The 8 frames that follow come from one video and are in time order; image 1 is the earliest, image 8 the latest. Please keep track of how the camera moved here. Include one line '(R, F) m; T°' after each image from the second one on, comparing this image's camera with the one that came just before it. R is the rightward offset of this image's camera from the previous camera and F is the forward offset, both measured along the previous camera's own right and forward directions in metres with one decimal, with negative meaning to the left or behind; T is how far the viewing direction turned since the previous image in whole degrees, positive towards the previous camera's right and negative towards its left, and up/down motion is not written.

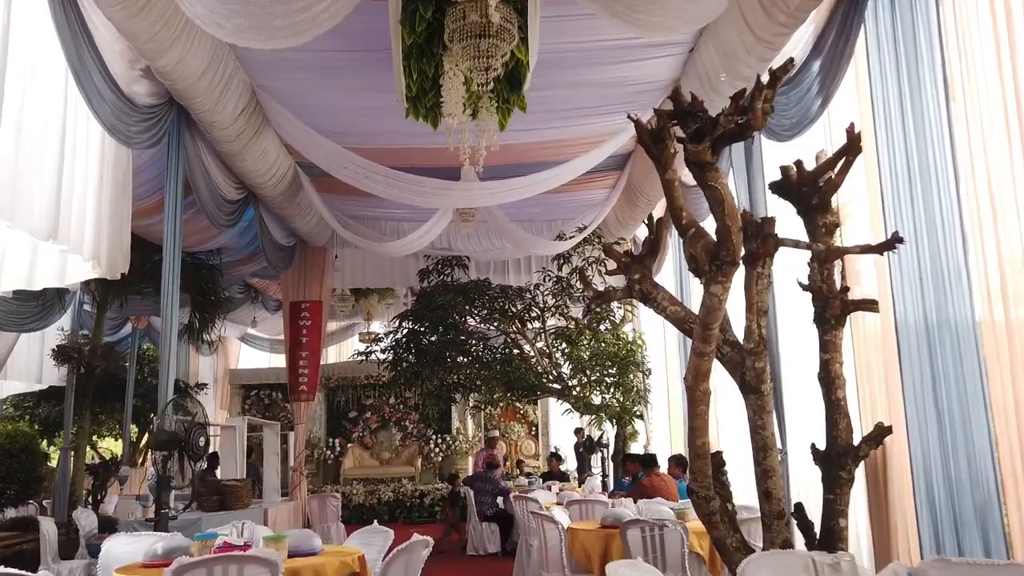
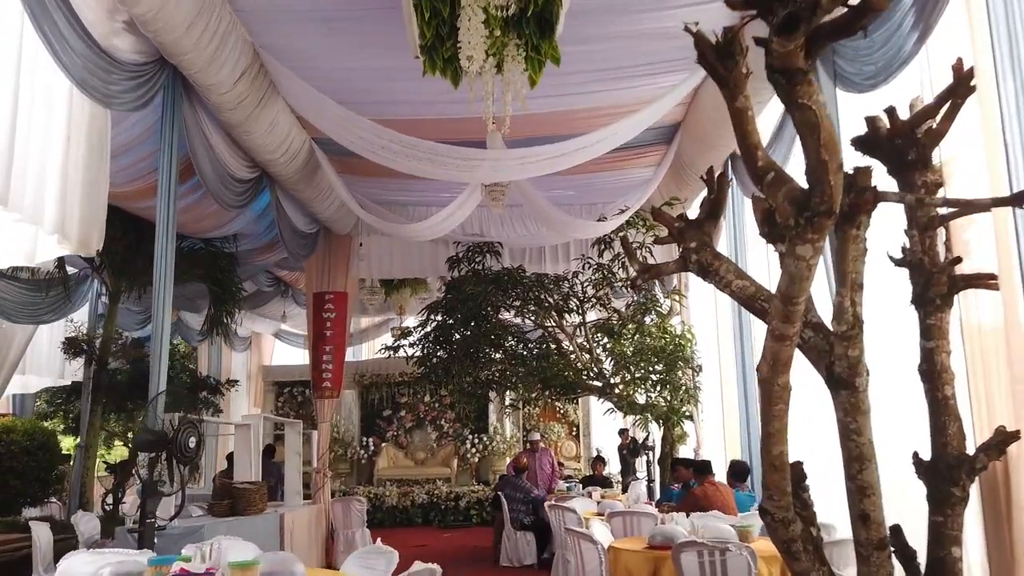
(+0.1, +0.6) m; -3°
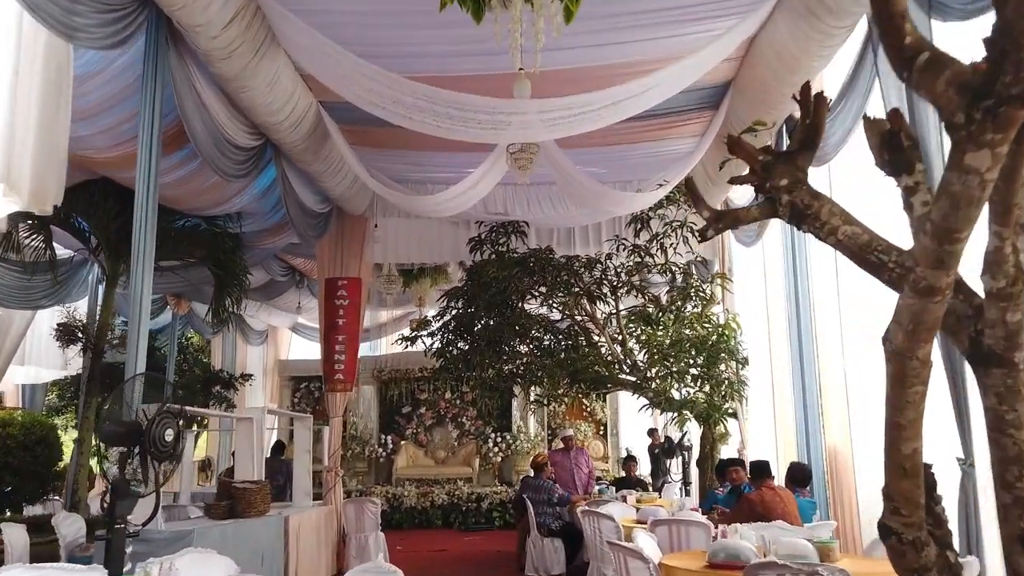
(0.0, +0.6) m; -2°
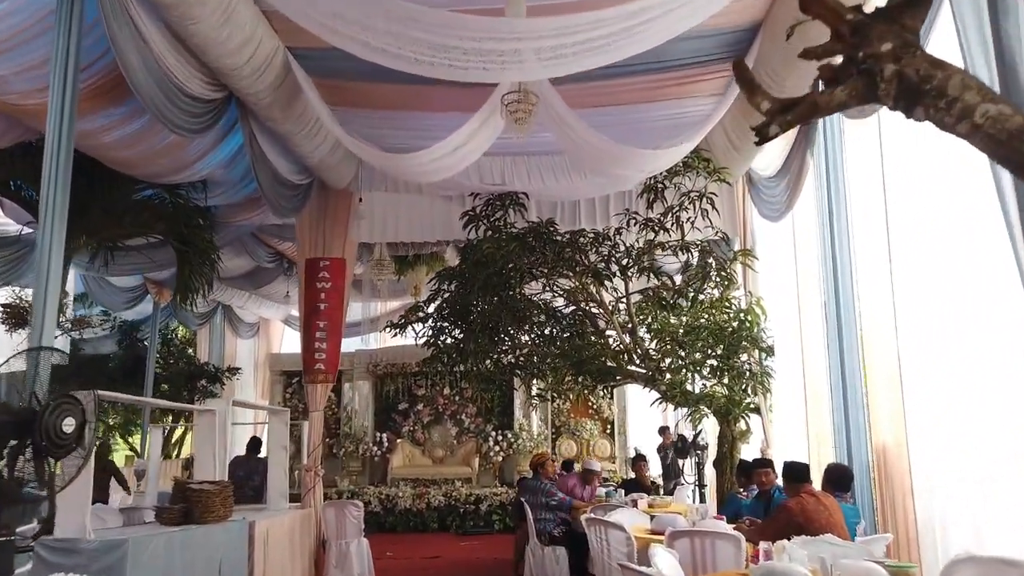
(+0.1, +0.7) m; 0°
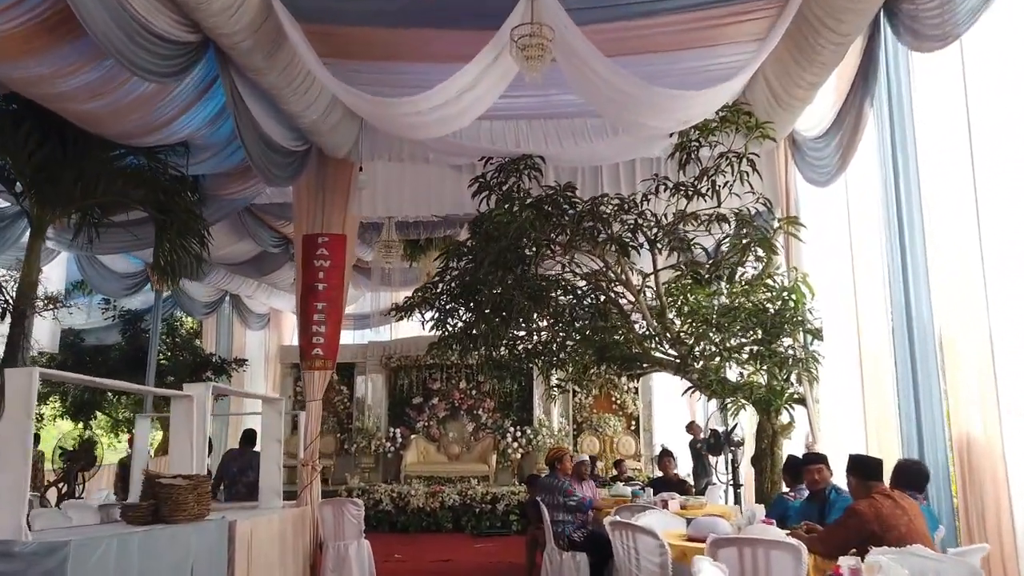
(+0.1, +0.6) m; -2°
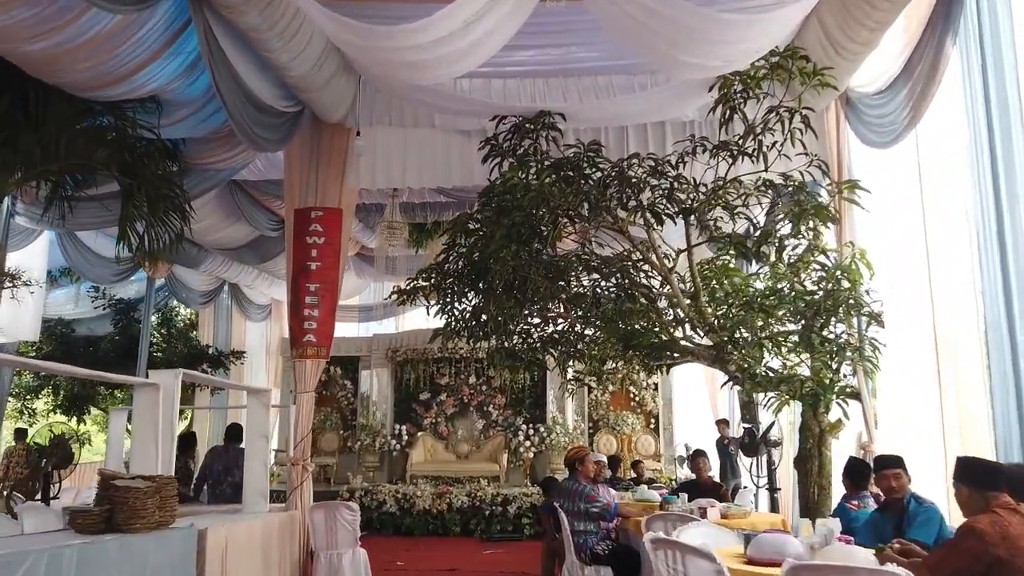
(0.0, +0.6) m; -1°
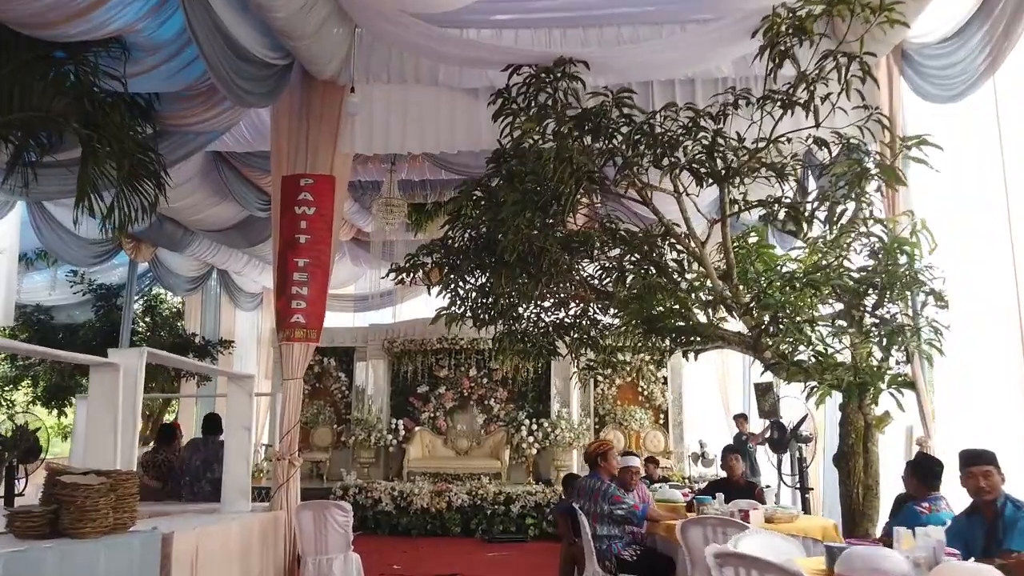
(-0.1, +0.5) m; 0°
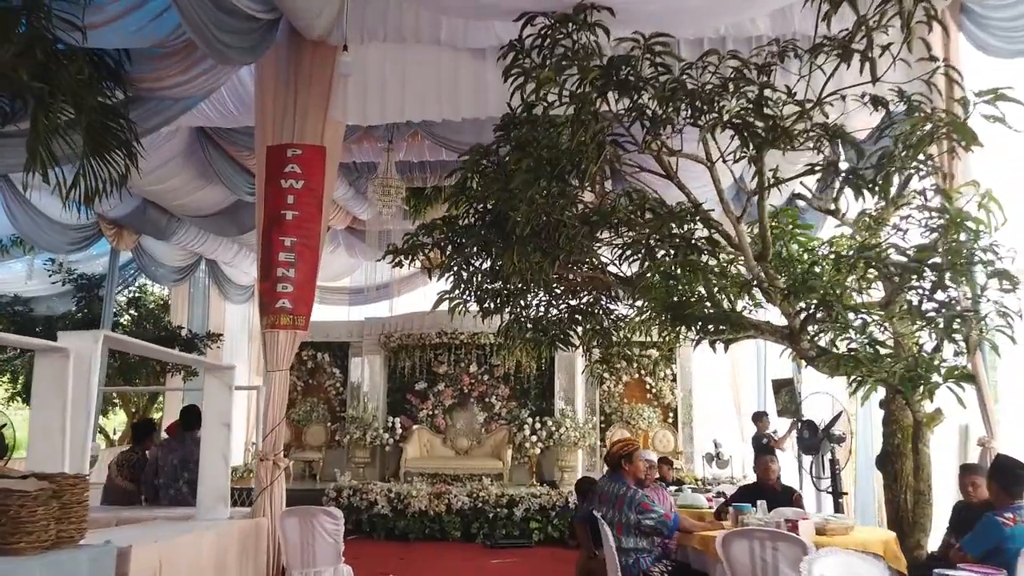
(-0.1, +0.5) m; 0°
